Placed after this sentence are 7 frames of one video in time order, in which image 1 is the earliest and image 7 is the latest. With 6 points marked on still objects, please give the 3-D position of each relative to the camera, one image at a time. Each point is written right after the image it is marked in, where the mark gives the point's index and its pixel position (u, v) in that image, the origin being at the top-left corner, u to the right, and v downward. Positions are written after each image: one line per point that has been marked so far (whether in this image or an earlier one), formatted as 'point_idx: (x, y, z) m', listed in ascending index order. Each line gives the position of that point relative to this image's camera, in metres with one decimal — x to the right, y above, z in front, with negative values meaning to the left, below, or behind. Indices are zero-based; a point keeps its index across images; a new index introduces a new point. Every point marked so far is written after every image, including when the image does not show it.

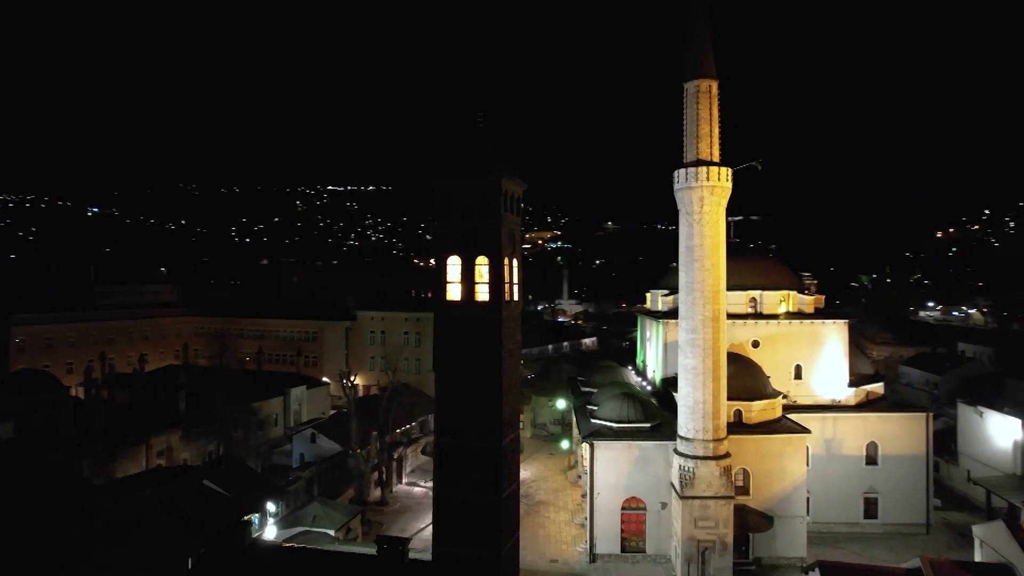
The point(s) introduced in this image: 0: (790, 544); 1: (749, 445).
0: (+8.0, -7.4, +19.3) m
1: (+7.0, -4.6, +19.6) m
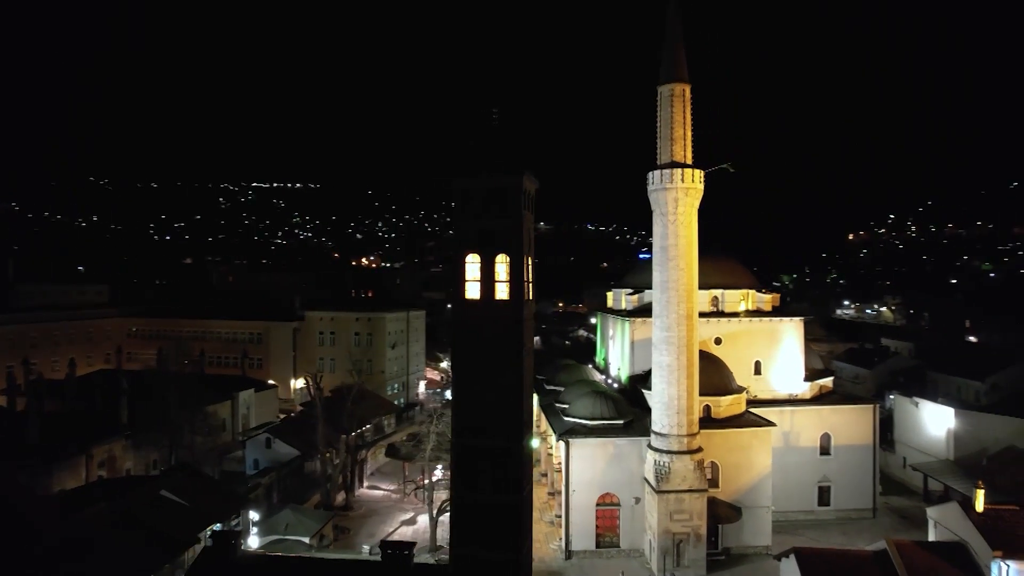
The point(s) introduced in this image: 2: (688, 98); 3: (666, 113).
0: (+7.3, -7.3, +20.0) m
1: (+6.2, -4.6, +20.2) m
2: (+5.0, +5.4, +19.1) m
3: (+4.6, +5.2, +19.8) m
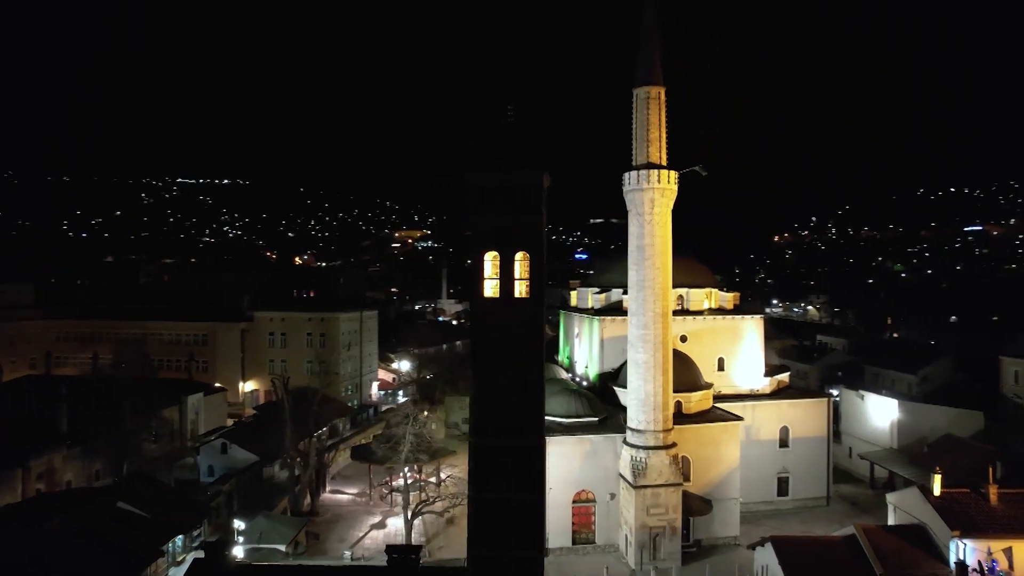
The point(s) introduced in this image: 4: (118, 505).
0: (+6.6, -7.3, +20.6) m
1: (+5.5, -4.5, +20.8) m
2: (+4.4, +5.5, +19.5) m
3: (+3.9, +5.2, +20.2) m
4: (-11.2, -6.2, +19.0) m
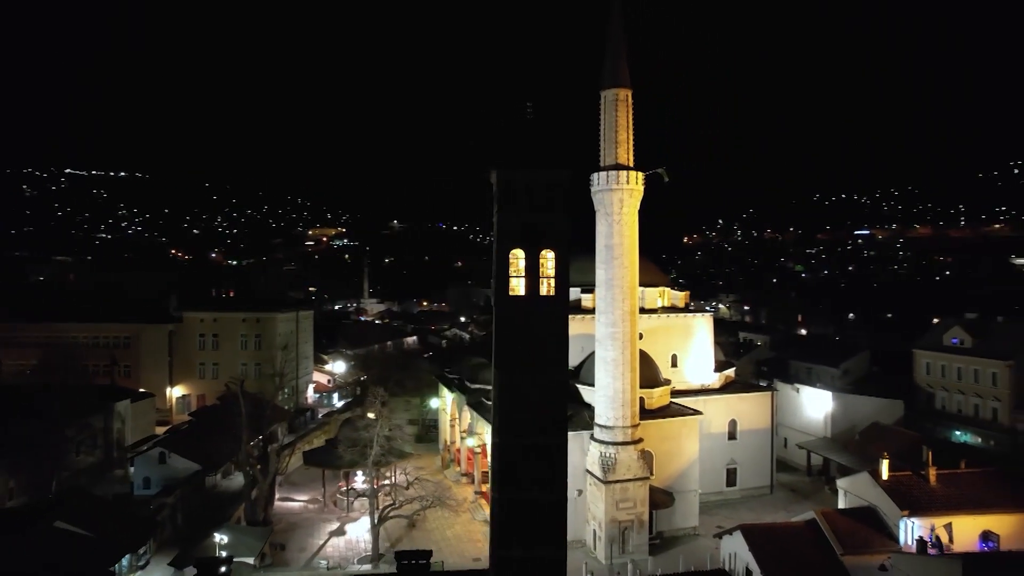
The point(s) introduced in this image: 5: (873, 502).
0: (+5.5, -7.3, +21.3) m
1: (+4.4, -4.5, +21.3) m
2: (+3.5, +5.5, +19.9) m
3: (+2.9, +5.2, +20.5) m
4: (-11.9, -6.1, +17.4) m
5: (+10.0, -5.9, +18.5) m
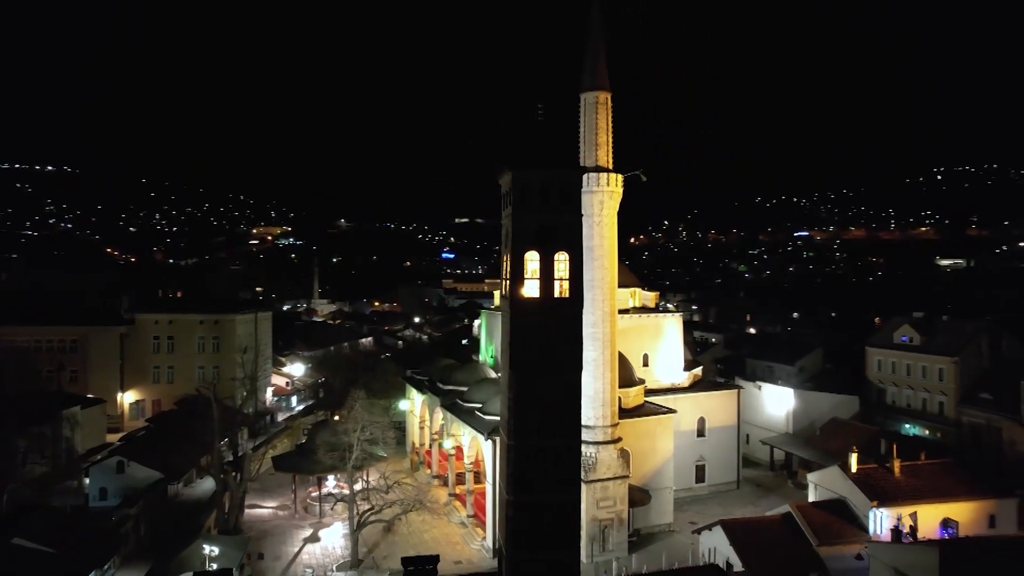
0: (+4.8, -7.3, +21.7) m
1: (+3.8, -4.5, +21.6) m
2: (+2.9, +5.5, +20.1) m
3: (+2.3, +5.2, +20.7) m
4: (-12.2, -6.2, +16.4) m
5: (+9.5, -5.9, +19.2) m
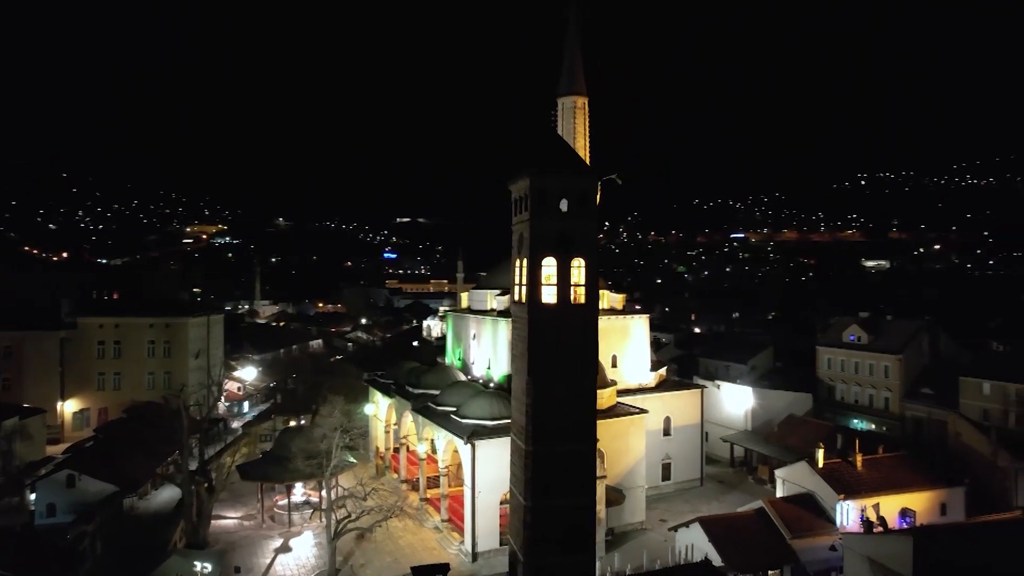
0: (+4.0, -7.4, +22.1) m
1: (+3.0, -4.6, +21.9) m
2: (+2.3, +5.4, +20.4) m
3: (+1.6, +5.1, +20.9) m
4: (-12.5, -6.3, +15.3) m
5: (+8.9, -6.0, +20.0) m
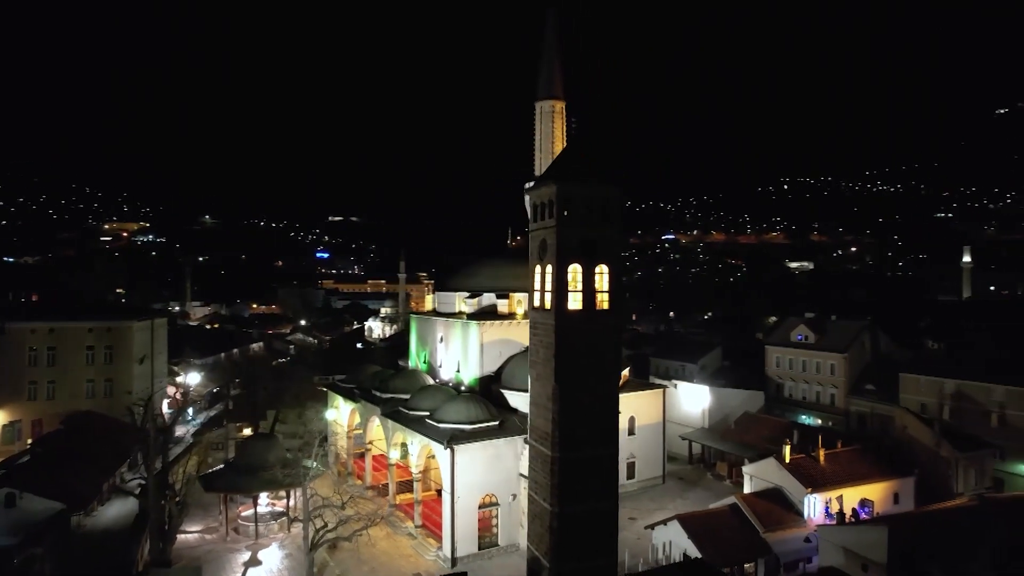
0: (+3.2, -7.5, +22.4) m
1: (+2.1, -4.7, +22.1) m
2: (+1.6, +5.3, +20.5) m
3: (+0.9, +5.0, +20.9) m
4: (-12.6, -6.4, +14.0) m
5: (+8.3, -6.1, +20.8) m
